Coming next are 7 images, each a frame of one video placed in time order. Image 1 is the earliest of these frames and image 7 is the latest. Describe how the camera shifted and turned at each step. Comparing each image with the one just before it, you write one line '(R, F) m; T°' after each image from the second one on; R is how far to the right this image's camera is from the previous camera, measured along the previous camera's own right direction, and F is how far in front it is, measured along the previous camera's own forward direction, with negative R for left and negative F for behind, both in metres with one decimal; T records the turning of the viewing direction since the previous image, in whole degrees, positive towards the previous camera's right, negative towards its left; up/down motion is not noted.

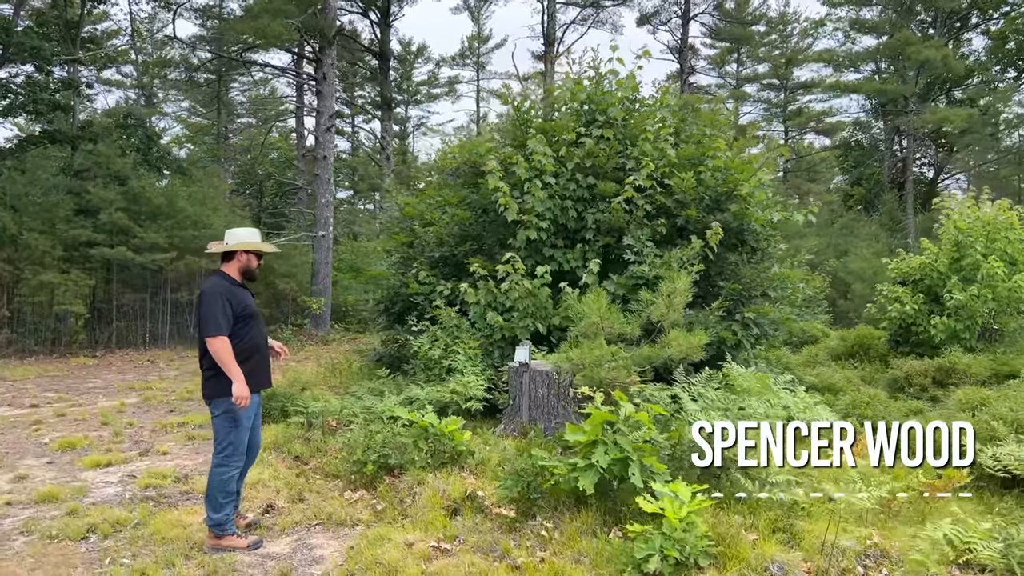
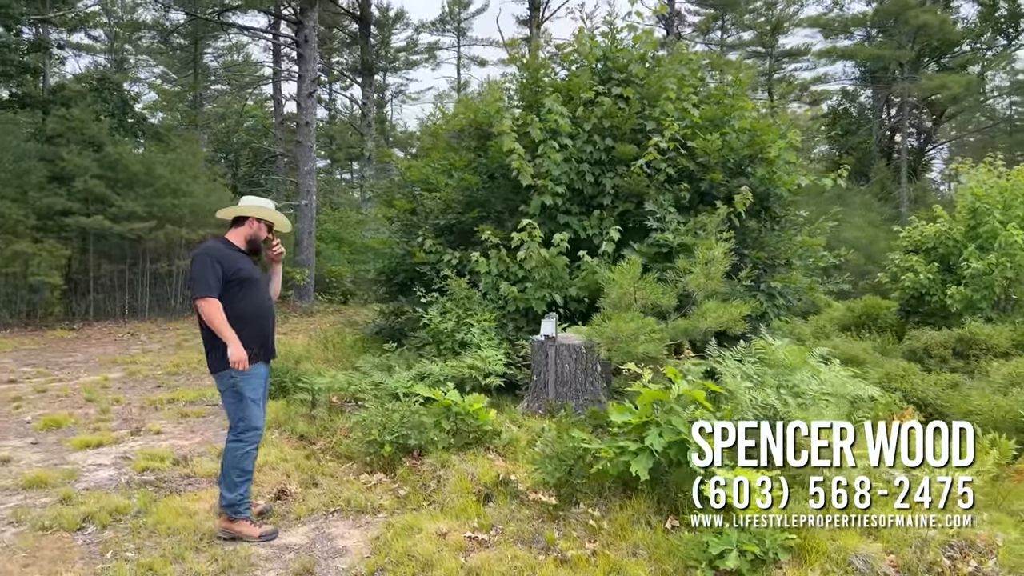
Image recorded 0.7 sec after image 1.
(-0.3, +0.4) m; +2°
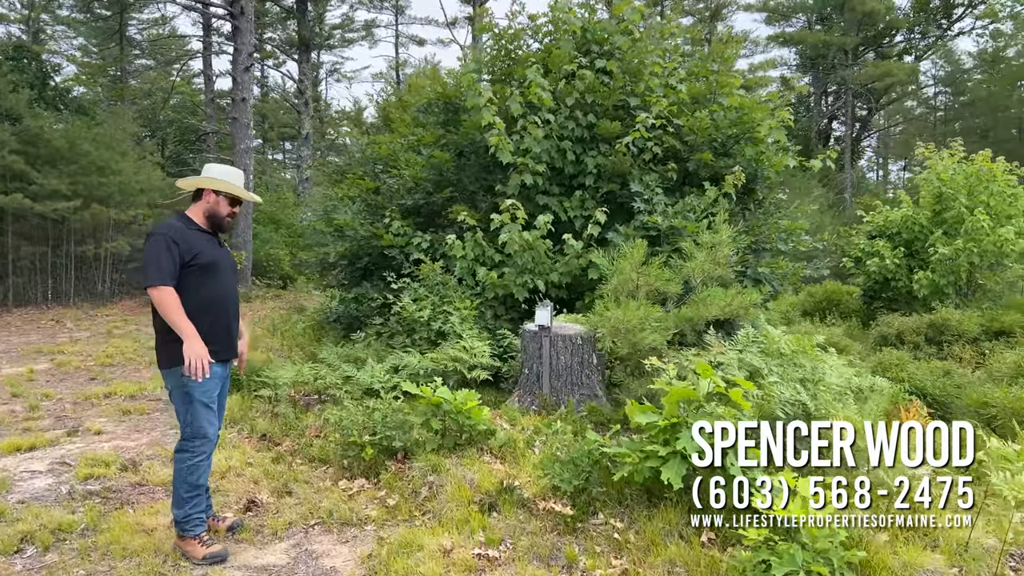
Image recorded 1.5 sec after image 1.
(-0.3, +0.5) m; +5°
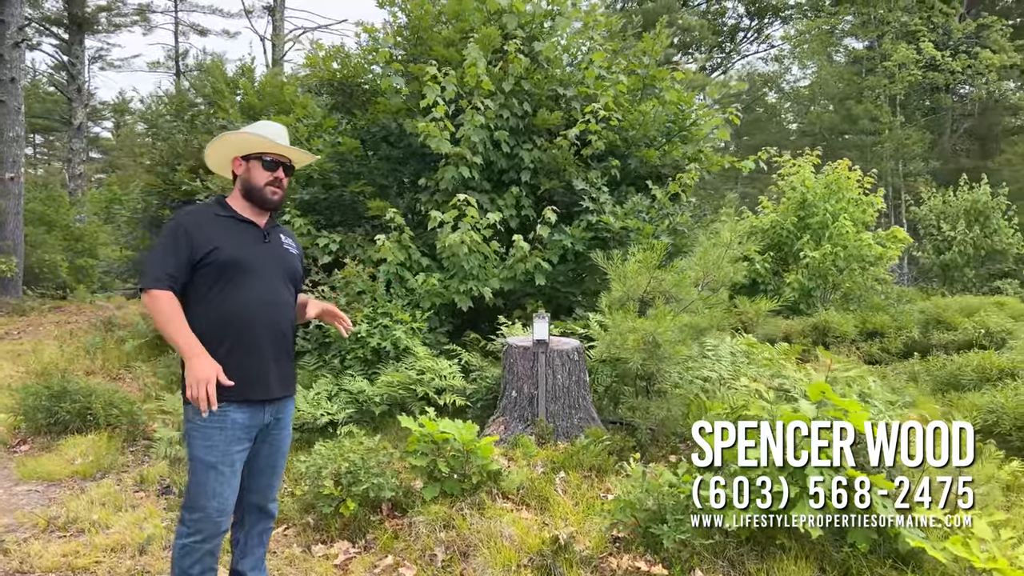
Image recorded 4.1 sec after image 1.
(-1.0, +0.9) m; +15°
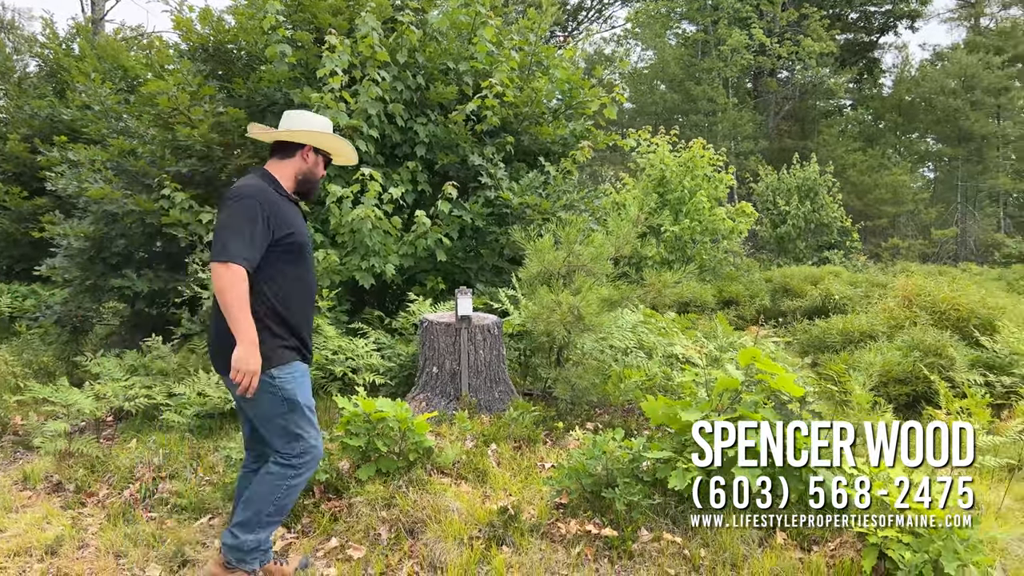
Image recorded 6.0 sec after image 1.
(-0.4, 0.0) m; +11°
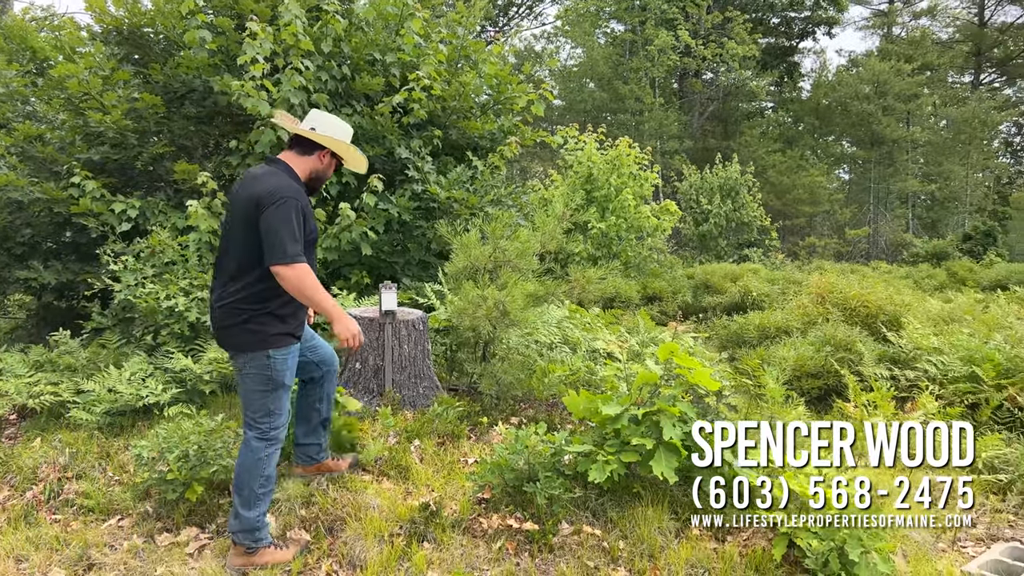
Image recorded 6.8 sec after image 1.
(0.0, 0.0) m; +5°
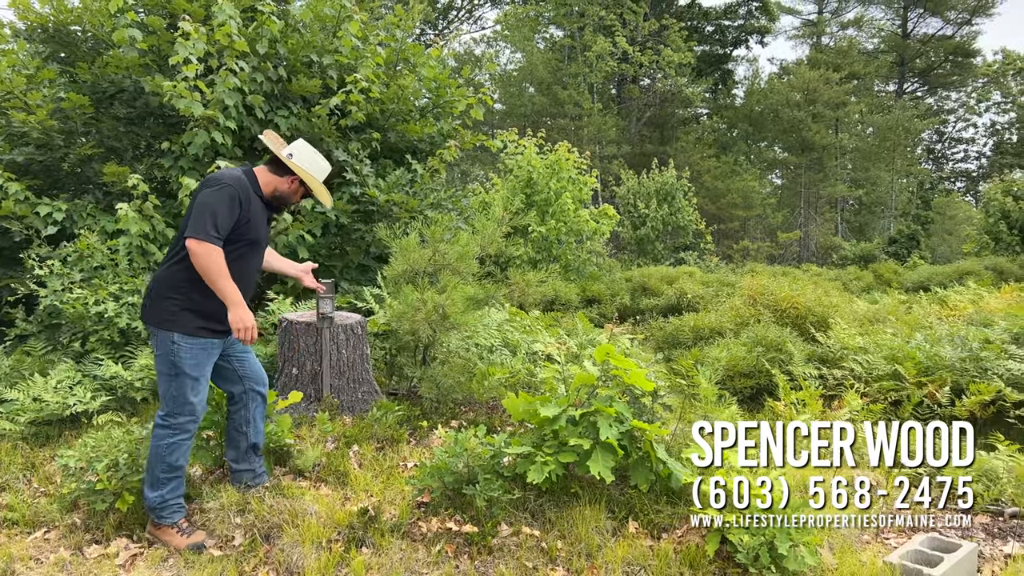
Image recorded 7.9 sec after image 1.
(0.0, 0.0) m; +4°
